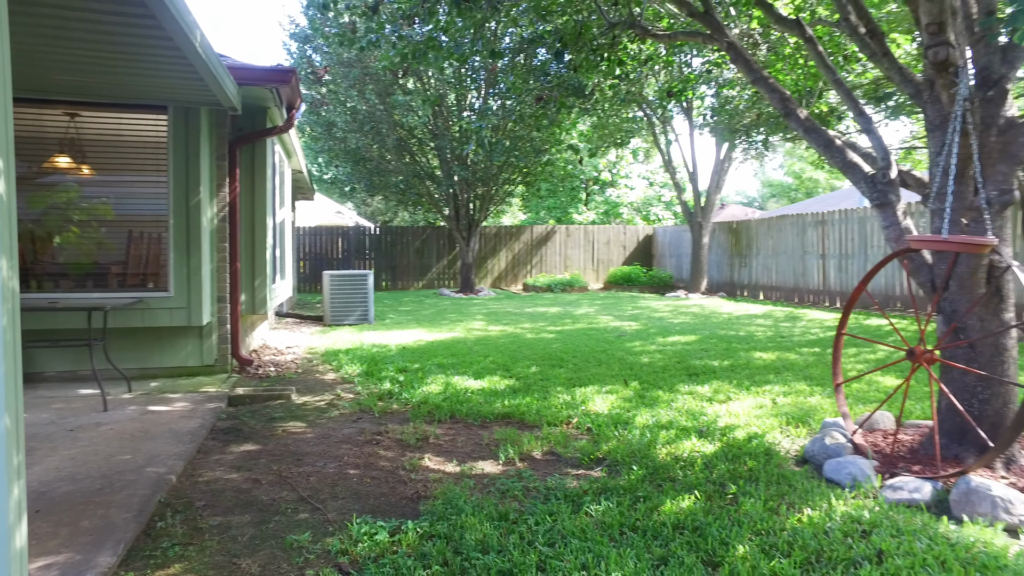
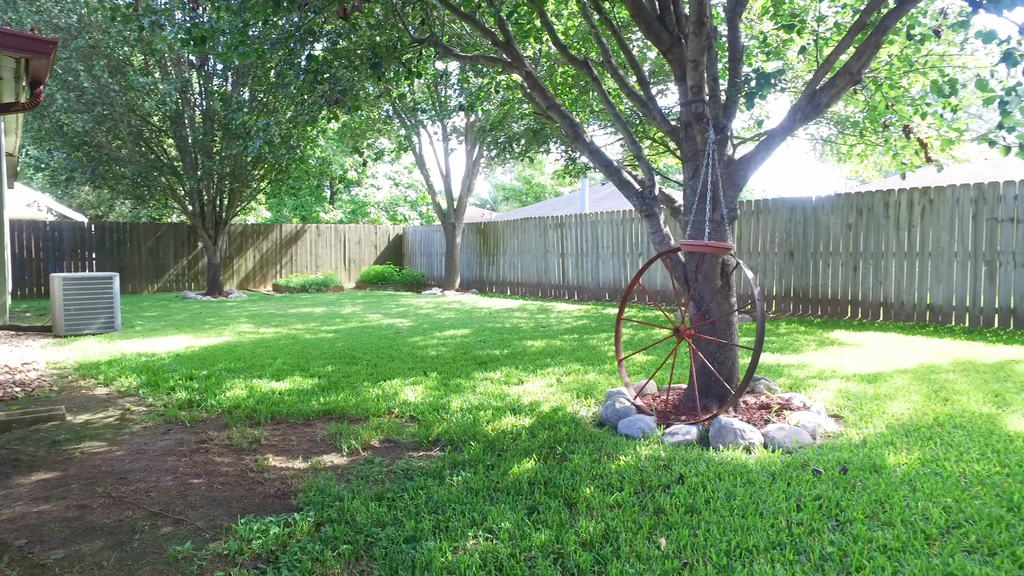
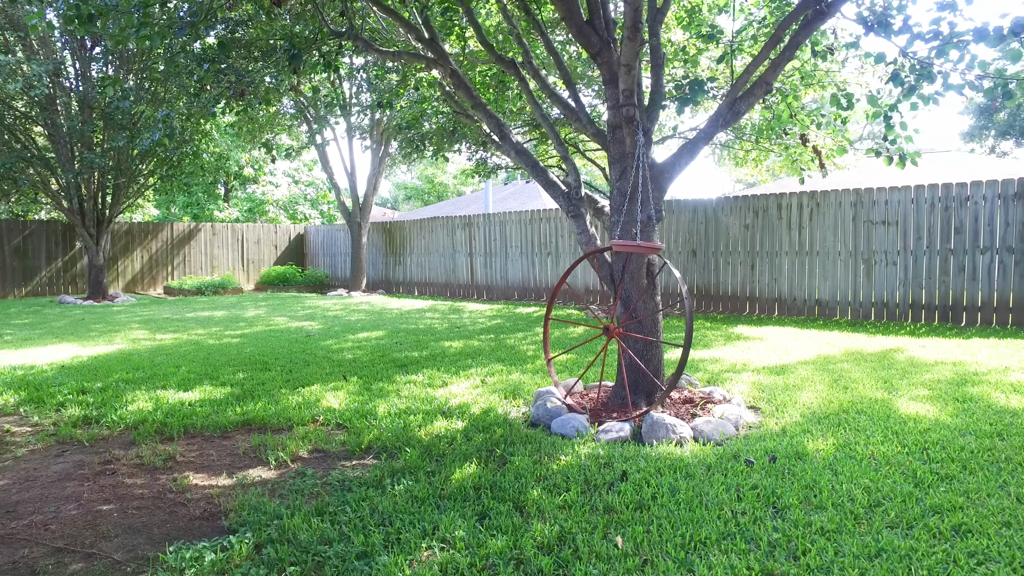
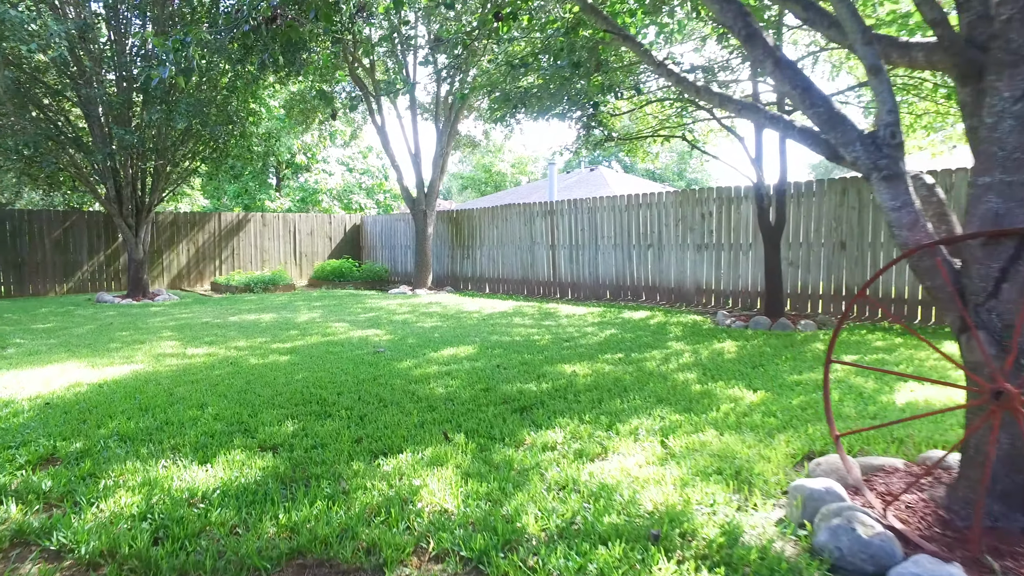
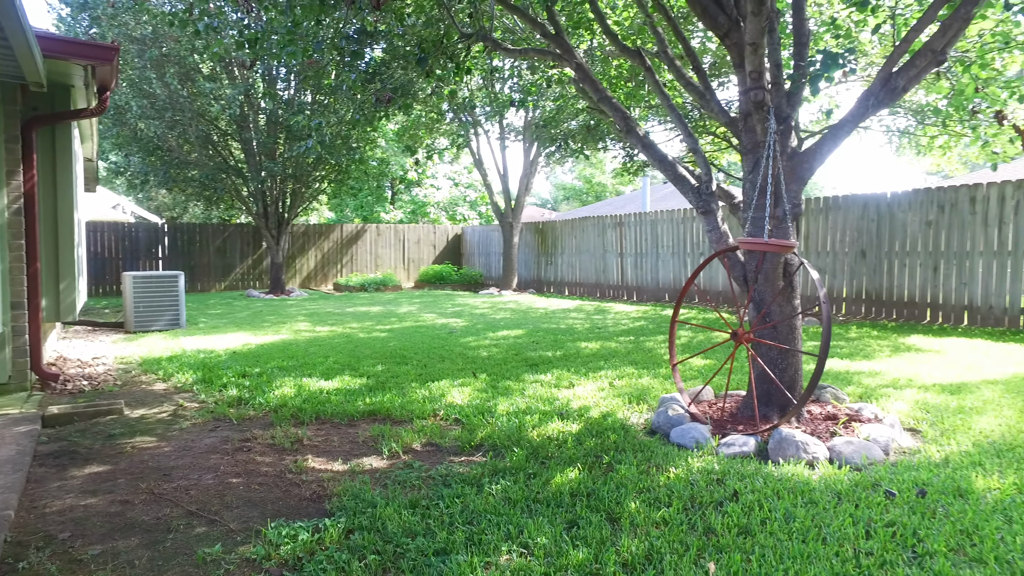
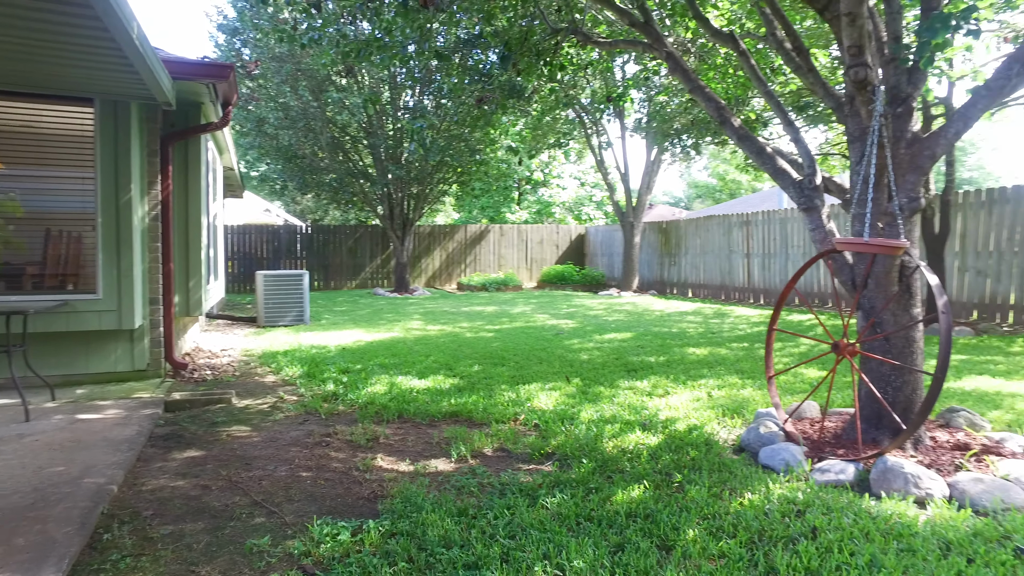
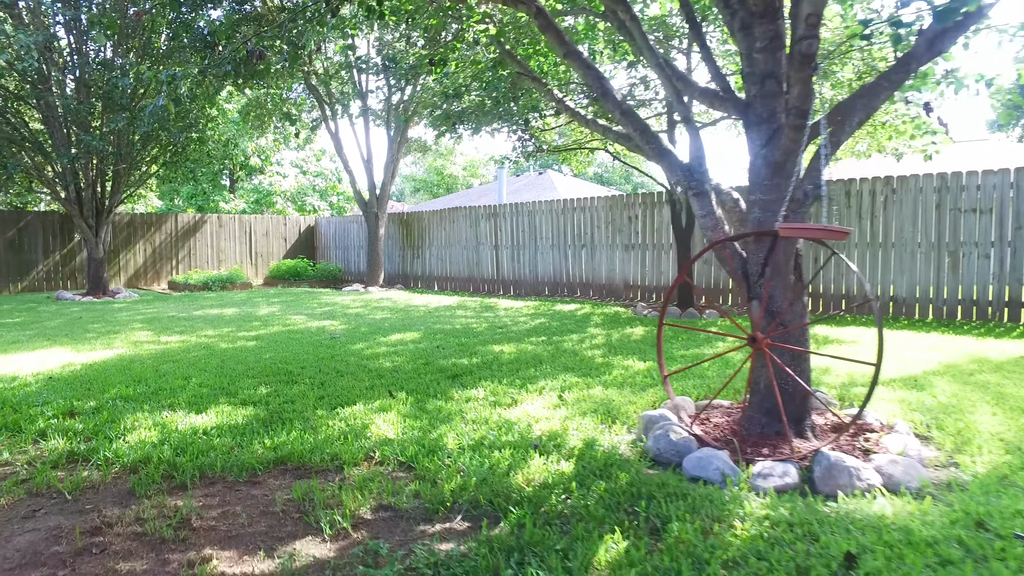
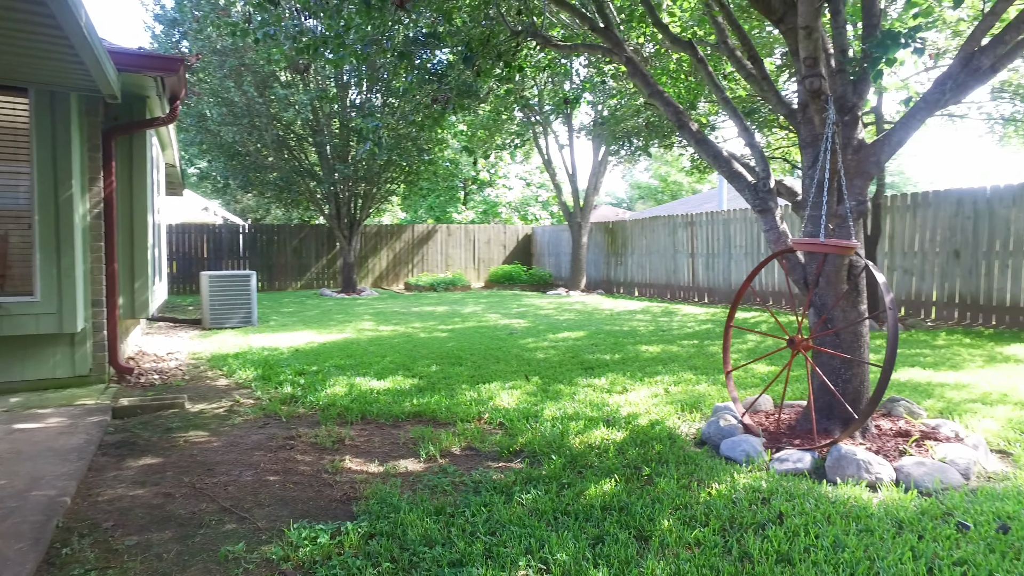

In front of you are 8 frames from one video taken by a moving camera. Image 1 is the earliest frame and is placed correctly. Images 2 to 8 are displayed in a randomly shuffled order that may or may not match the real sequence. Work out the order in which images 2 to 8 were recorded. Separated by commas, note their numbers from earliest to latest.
6, 8, 5, 2, 3, 7, 4
